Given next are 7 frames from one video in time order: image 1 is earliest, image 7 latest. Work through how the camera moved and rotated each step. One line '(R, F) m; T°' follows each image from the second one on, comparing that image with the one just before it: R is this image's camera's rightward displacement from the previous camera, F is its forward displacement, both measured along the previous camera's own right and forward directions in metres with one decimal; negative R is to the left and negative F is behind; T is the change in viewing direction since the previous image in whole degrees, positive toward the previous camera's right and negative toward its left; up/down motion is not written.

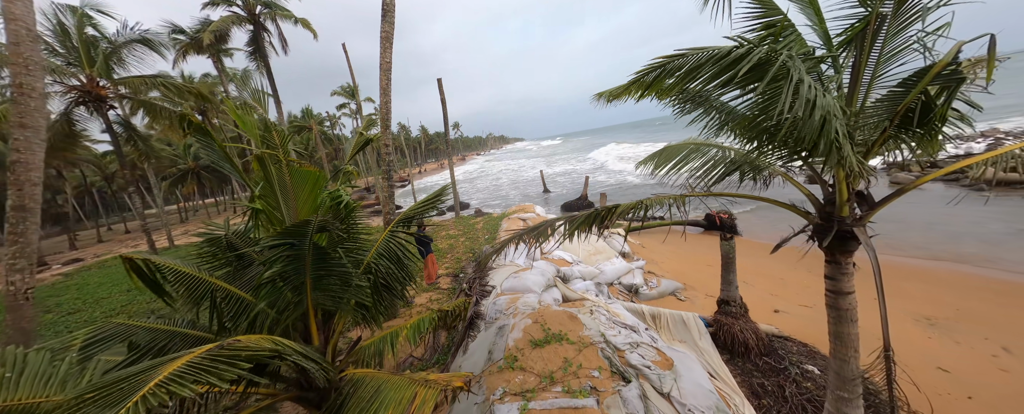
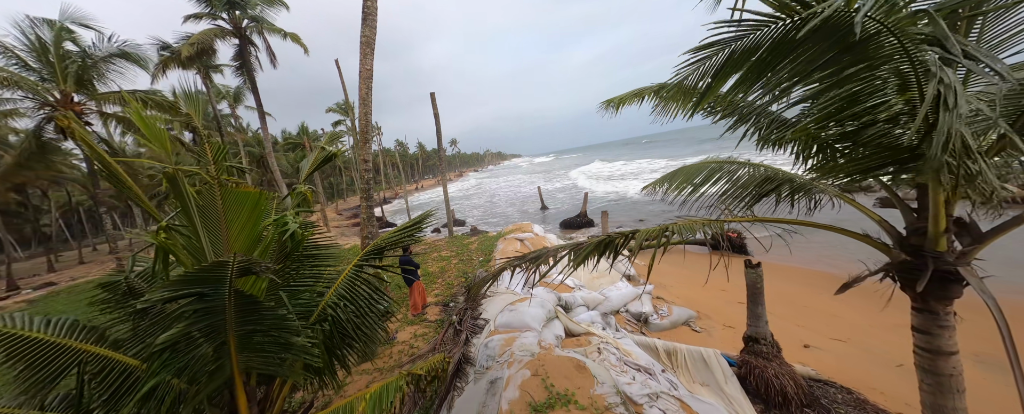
(0.0, +0.6) m; 0°
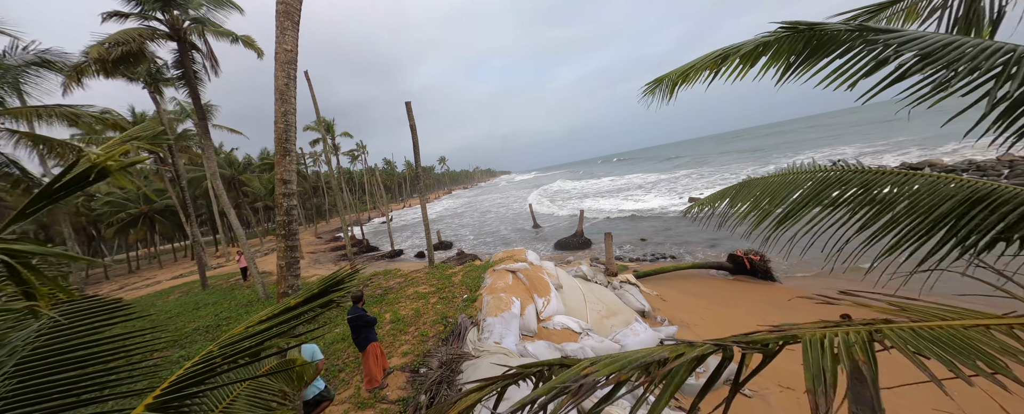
(0.0, +1.4) m; +2°
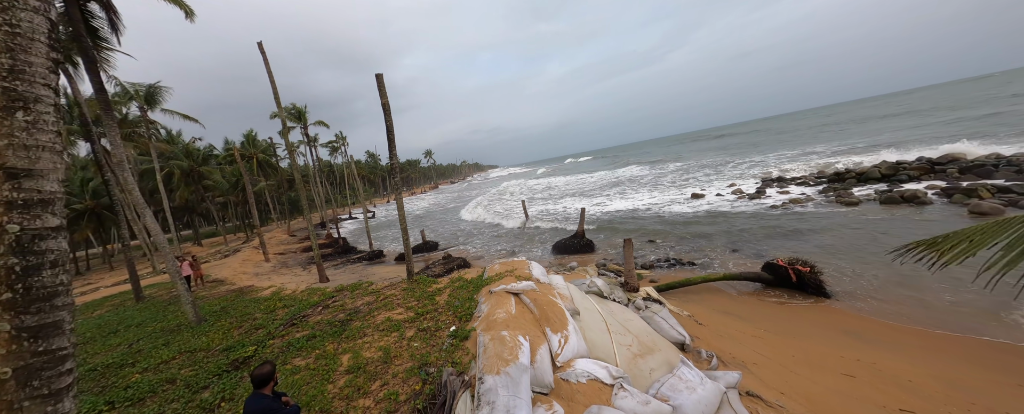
(-0.3, +1.8) m; +2°
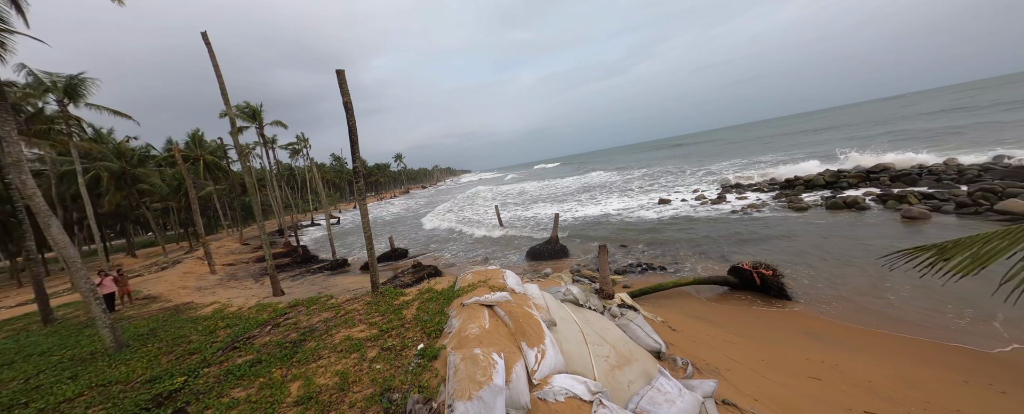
(0.0, +0.3) m; +5°
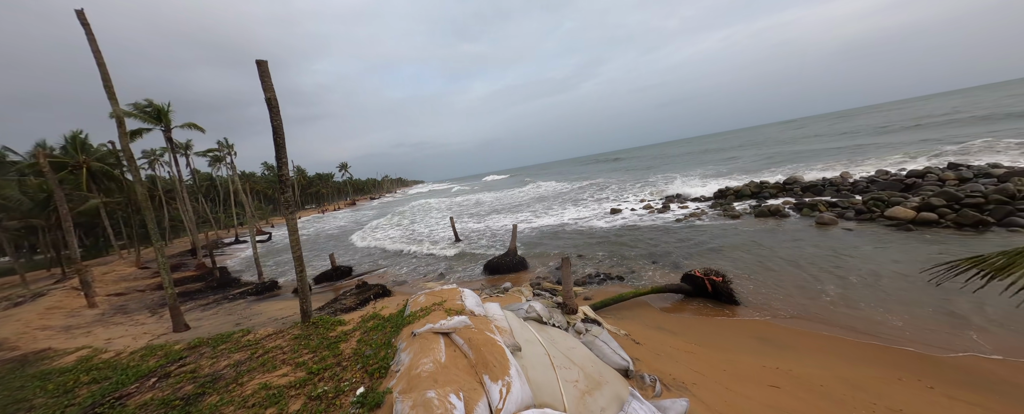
(-0.1, +0.5) m; +9°
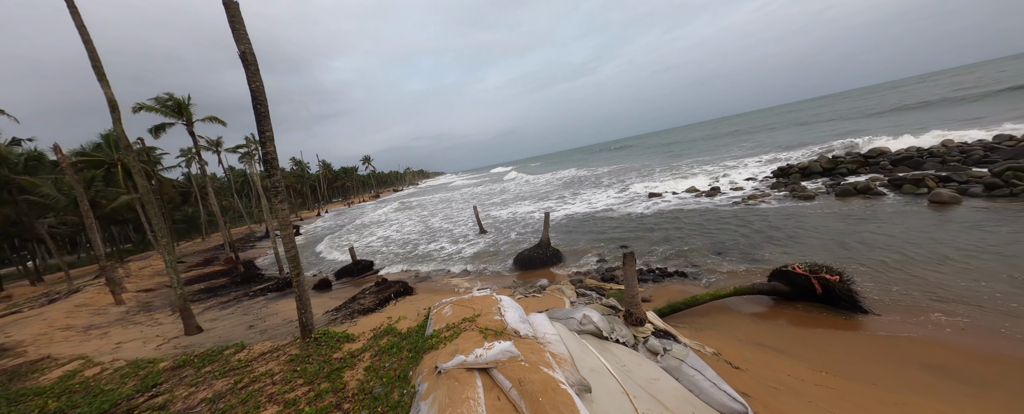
(-0.5, +1.5) m; -4°
